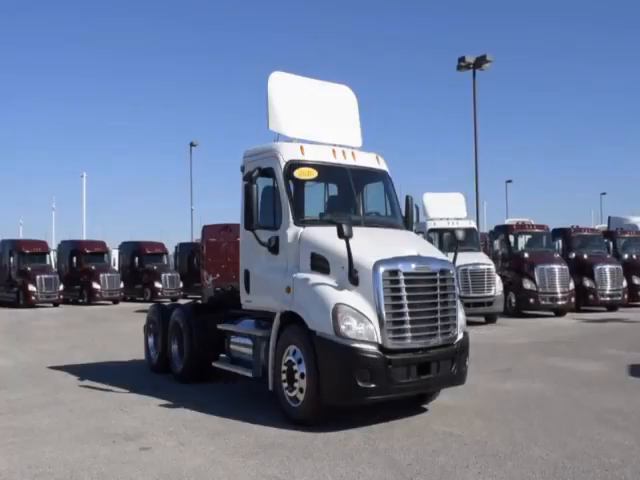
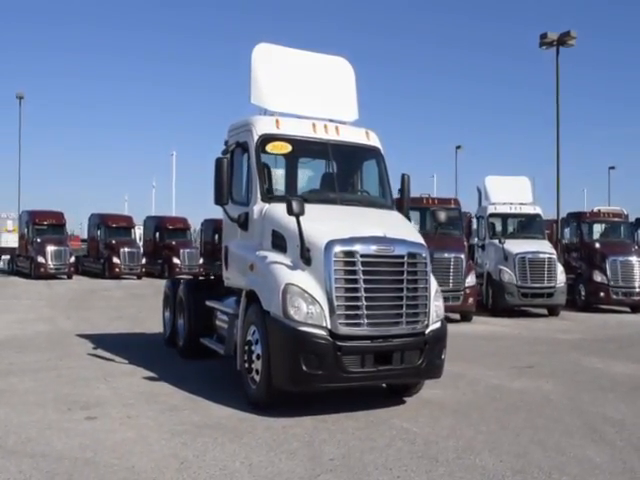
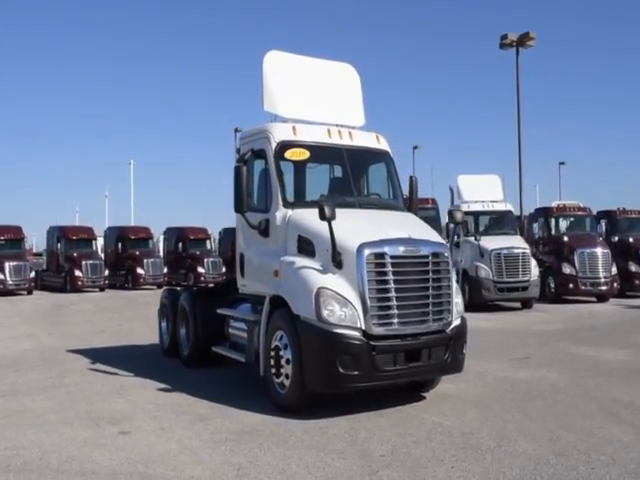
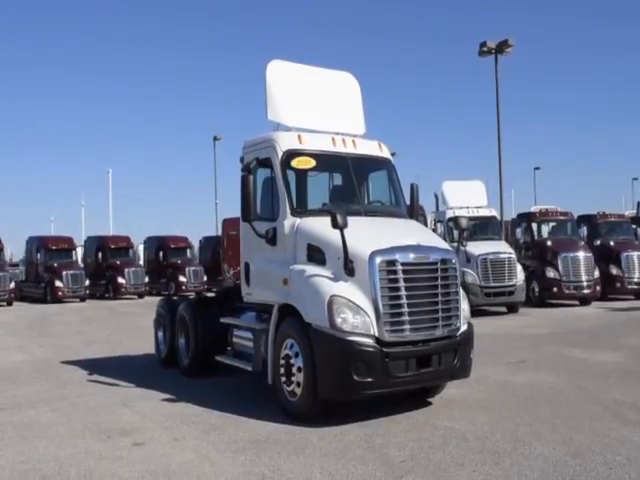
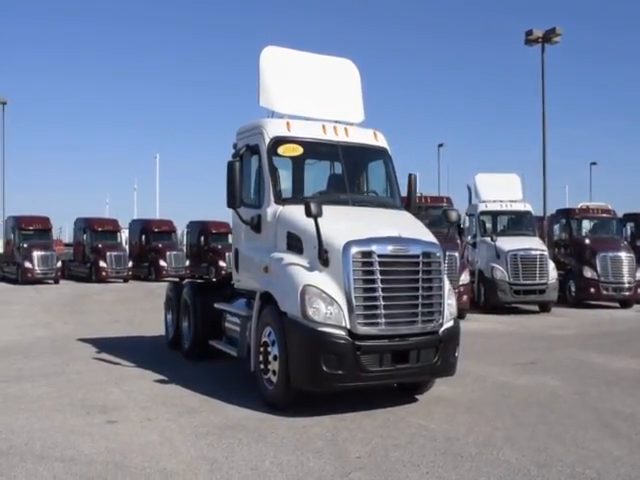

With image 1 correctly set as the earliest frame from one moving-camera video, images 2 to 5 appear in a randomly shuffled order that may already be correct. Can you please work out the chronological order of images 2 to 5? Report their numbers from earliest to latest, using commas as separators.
4, 3, 5, 2
